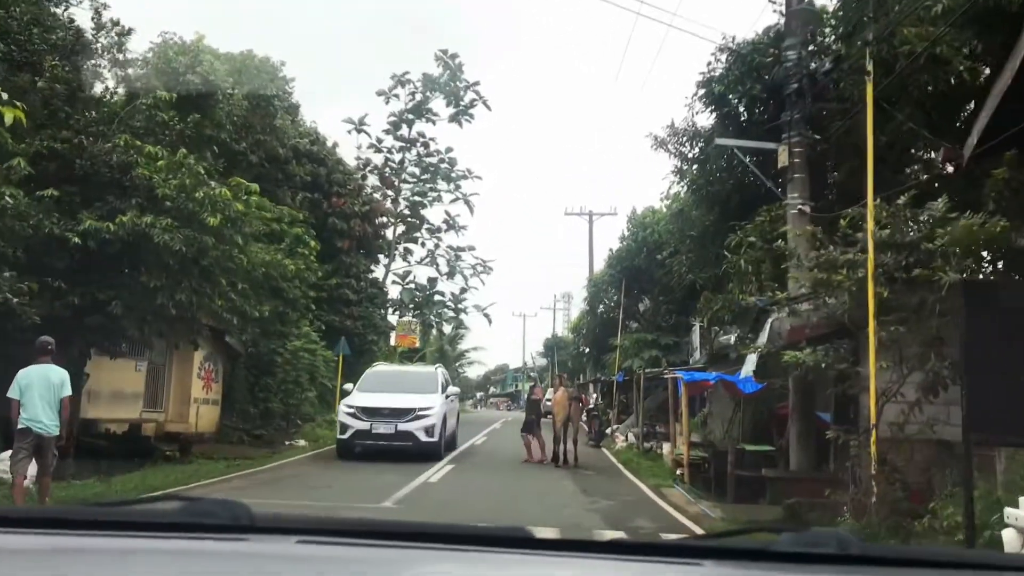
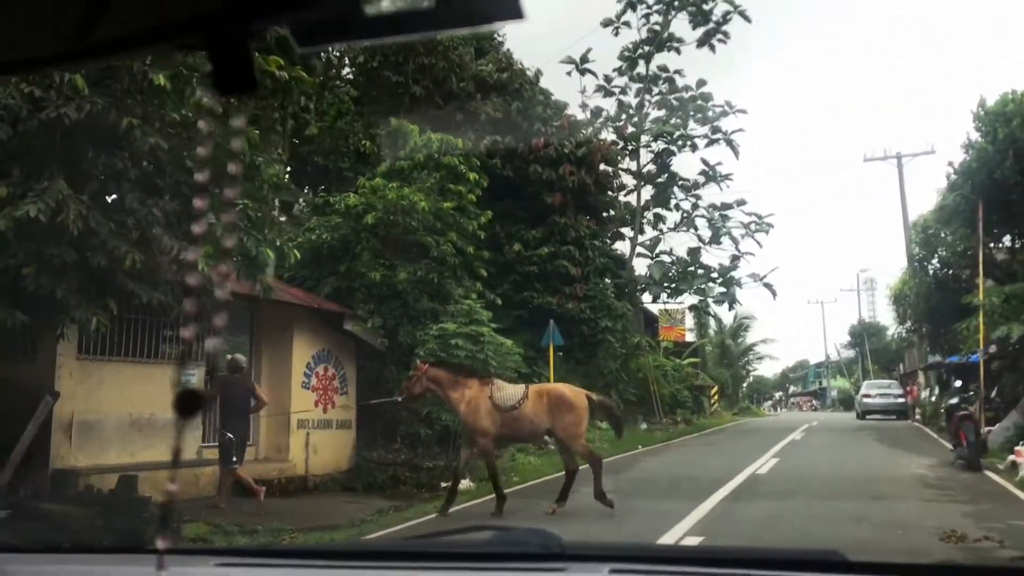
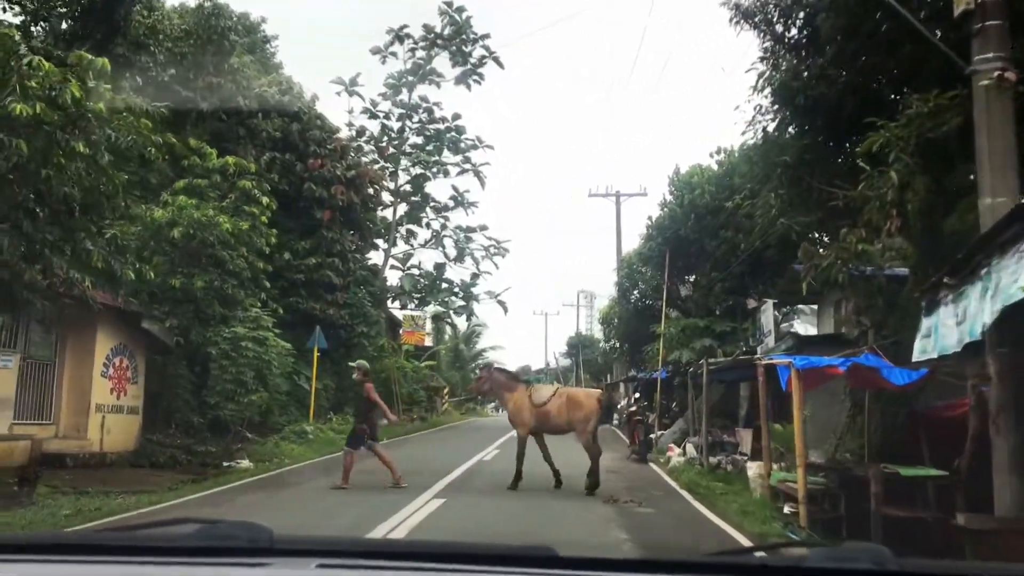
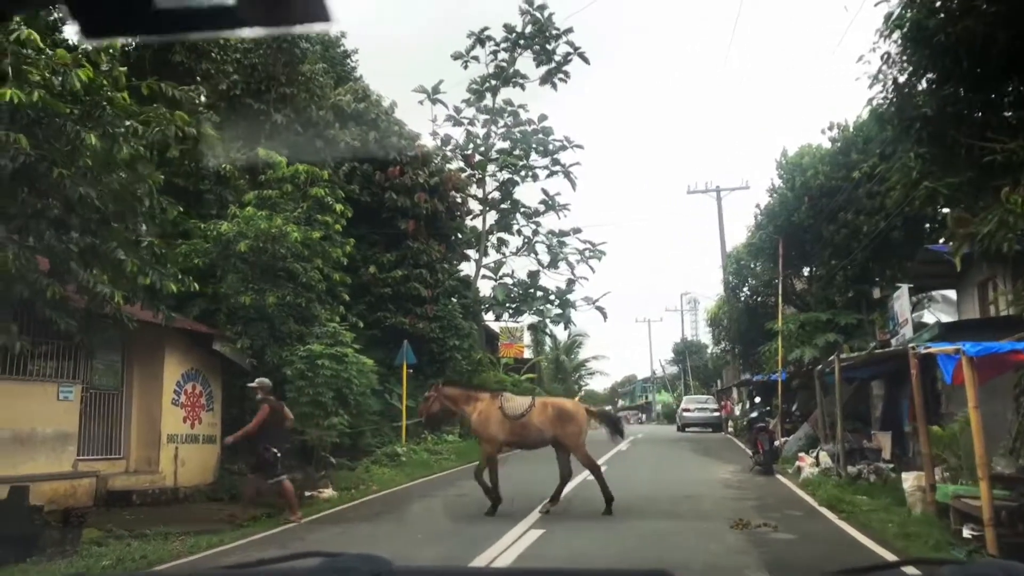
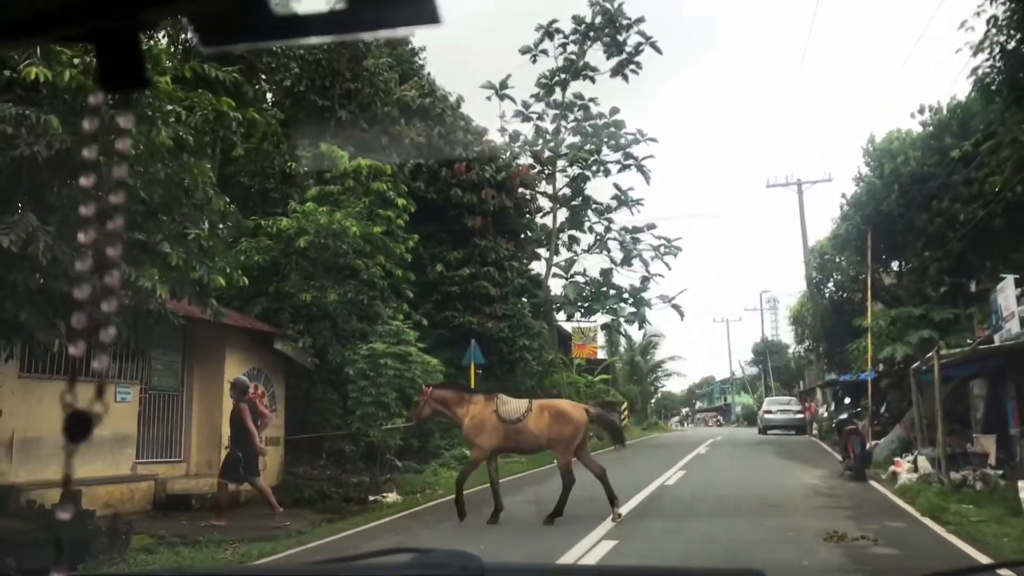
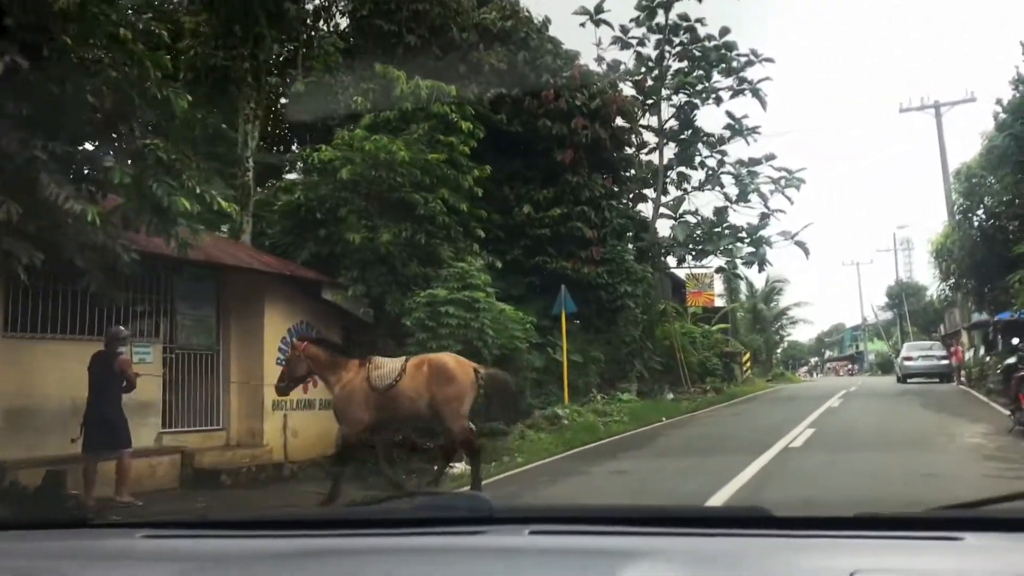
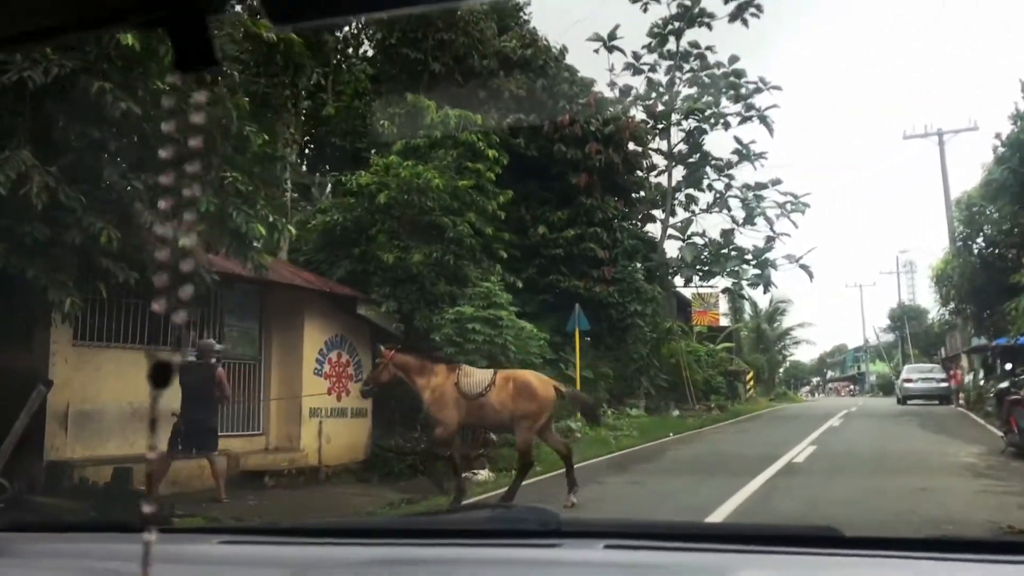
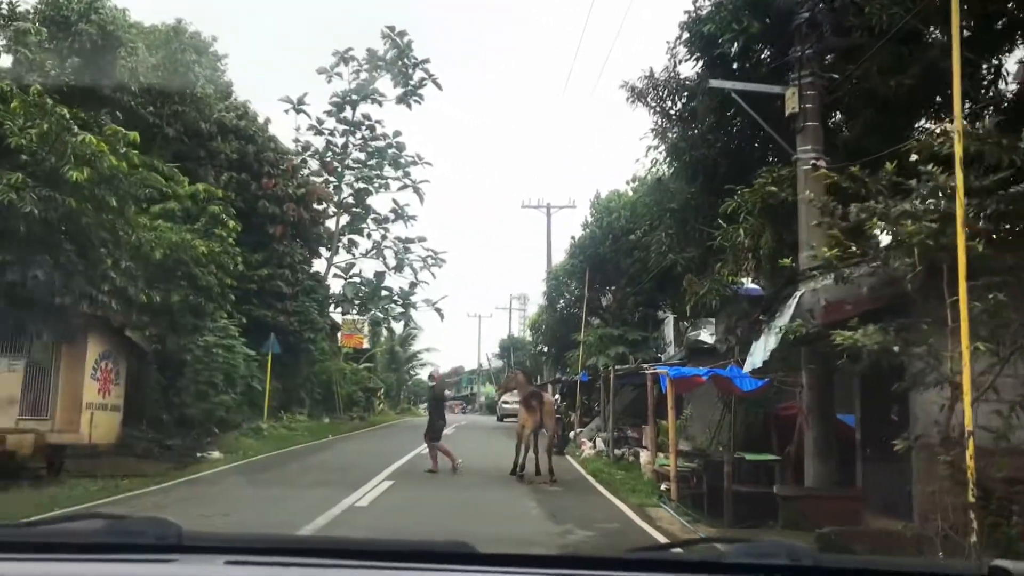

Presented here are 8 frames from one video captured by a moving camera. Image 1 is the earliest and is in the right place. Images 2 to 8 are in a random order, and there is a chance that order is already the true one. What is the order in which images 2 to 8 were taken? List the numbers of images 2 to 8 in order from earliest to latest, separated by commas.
8, 3, 4, 5, 2, 7, 6
